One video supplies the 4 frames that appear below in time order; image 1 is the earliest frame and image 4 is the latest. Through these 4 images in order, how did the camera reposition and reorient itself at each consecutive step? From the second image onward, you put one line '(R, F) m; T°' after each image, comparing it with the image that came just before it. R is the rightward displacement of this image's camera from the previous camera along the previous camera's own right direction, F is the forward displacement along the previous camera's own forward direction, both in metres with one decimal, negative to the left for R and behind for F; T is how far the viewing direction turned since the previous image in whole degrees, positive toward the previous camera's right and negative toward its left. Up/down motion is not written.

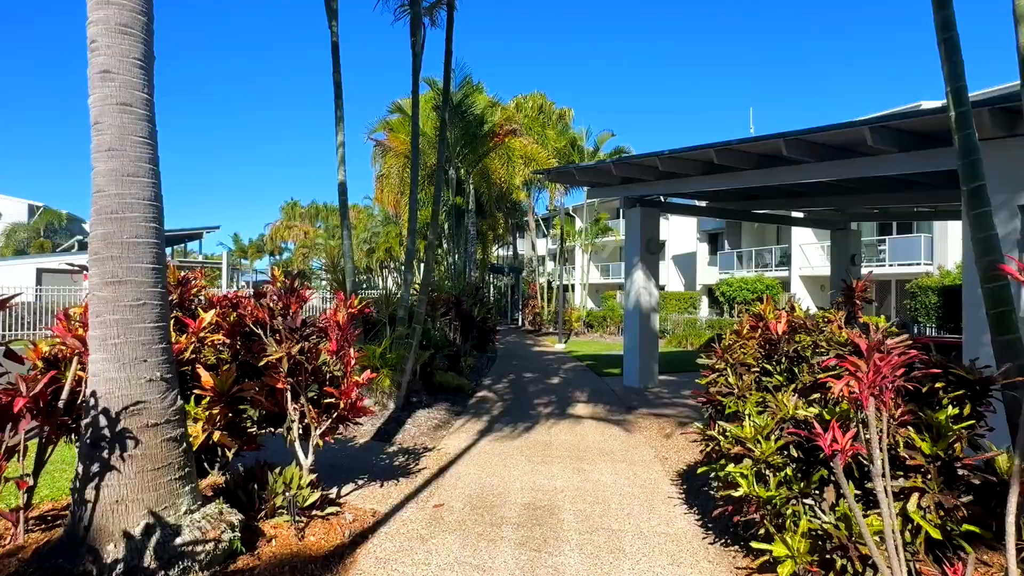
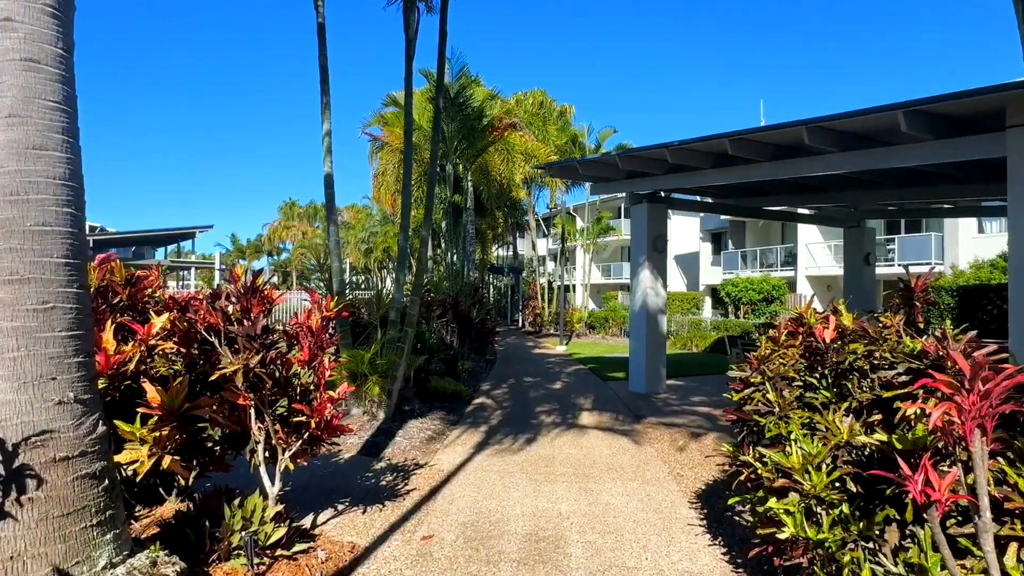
(0.0, +0.6) m; 0°
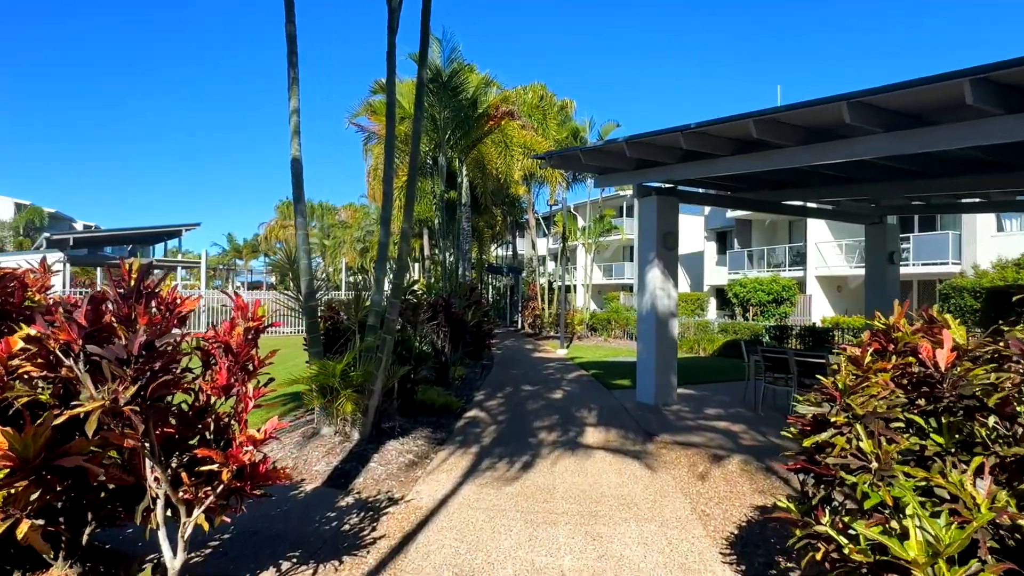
(+0.1, +0.9) m; 0°
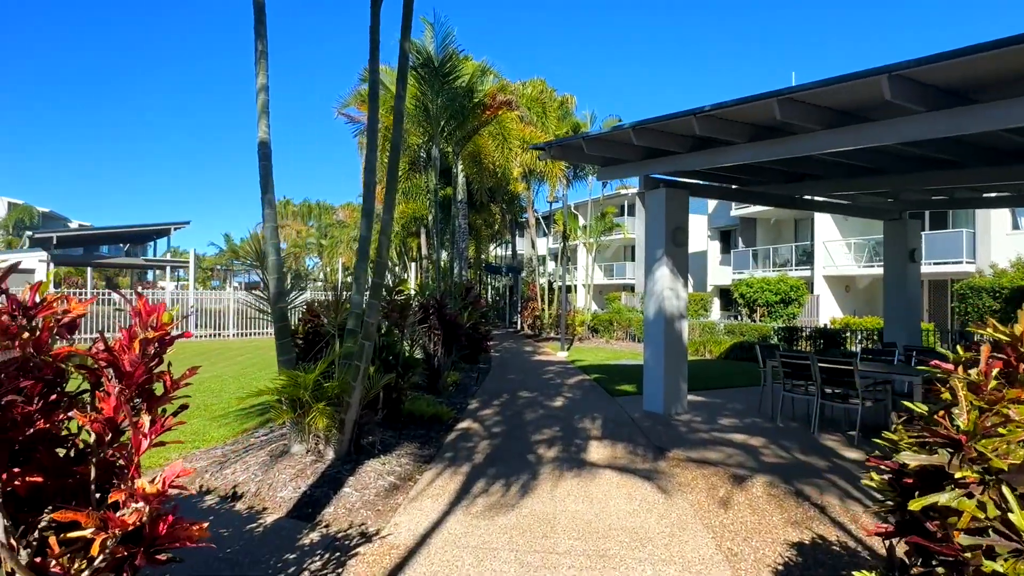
(0.0, +0.7) m; 0°
